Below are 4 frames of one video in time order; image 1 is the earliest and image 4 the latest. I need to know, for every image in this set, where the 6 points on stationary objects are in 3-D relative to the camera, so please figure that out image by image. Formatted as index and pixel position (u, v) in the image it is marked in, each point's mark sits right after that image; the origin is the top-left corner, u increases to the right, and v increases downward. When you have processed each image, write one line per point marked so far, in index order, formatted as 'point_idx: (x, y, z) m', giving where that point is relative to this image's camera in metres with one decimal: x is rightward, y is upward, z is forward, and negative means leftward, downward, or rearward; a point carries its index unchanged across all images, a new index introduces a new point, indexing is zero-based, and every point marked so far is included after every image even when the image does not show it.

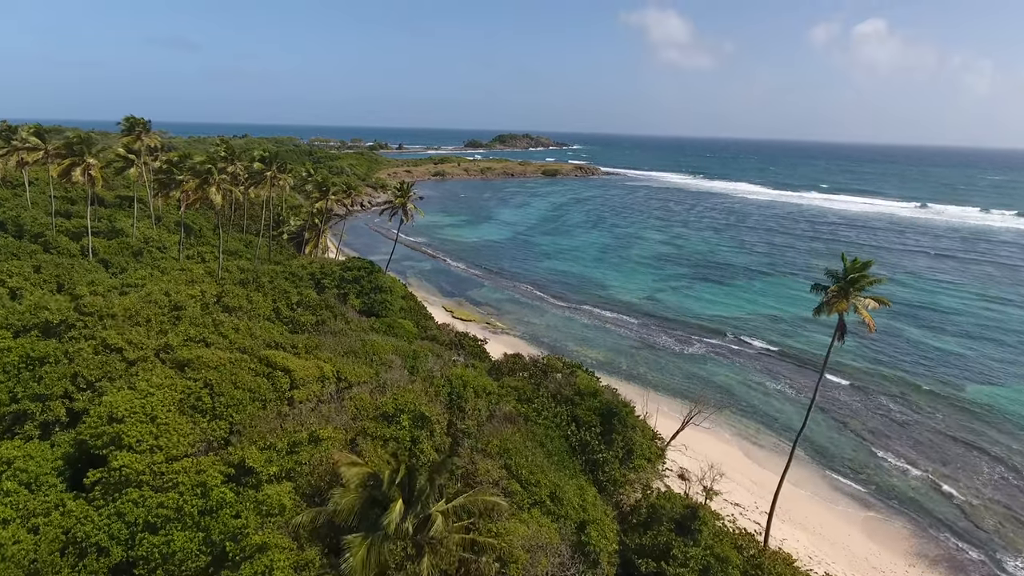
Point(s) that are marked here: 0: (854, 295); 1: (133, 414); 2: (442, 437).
0: (+11.1, -0.2, +17.2) m
1: (-11.2, -3.8, +15.5) m
2: (-2.5, -5.2, +18.5) m
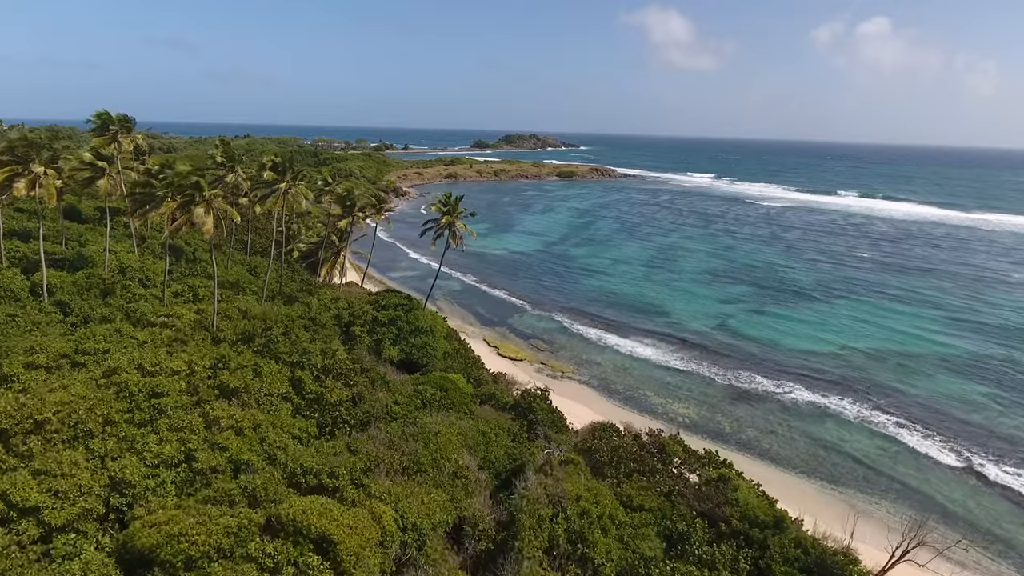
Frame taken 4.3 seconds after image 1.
0: (+15.6, -2.7, +8.7) m
1: (-6.8, -6.3, +7.1) m
2: (+2.0, -7.7, +10.1) m
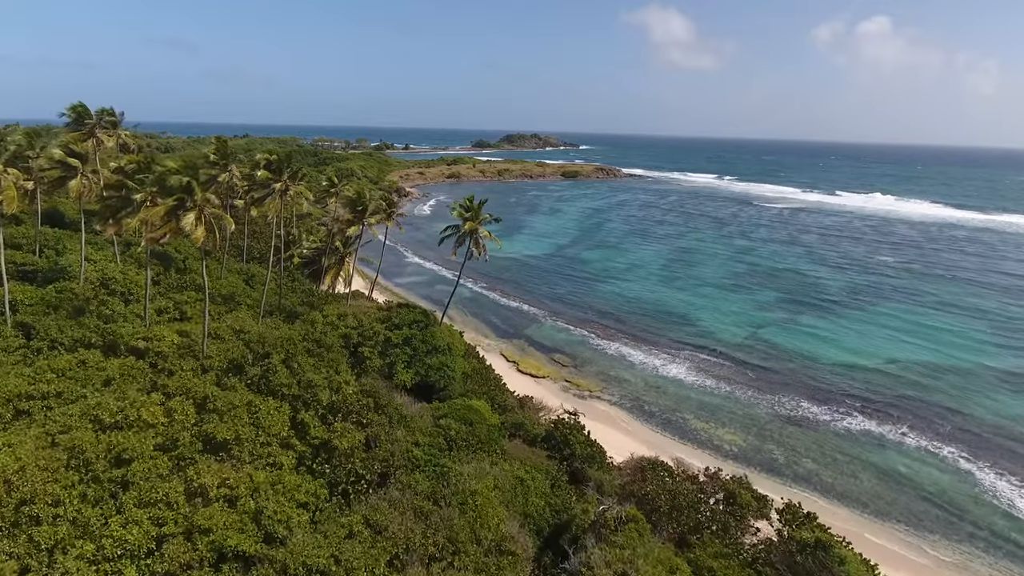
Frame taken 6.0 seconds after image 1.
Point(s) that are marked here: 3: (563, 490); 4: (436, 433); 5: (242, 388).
0: (+17.1, -3.4, +5.3) m
1: (-5.3, -7.0, +3.7) m
2: (+3.5, -8.4, +6.6) m
3: (+1.9, -7.4, +19.4) m
4: (-2.9, -5.4, +19.7) m
5: (-9.3, -3.4, +18.3) m
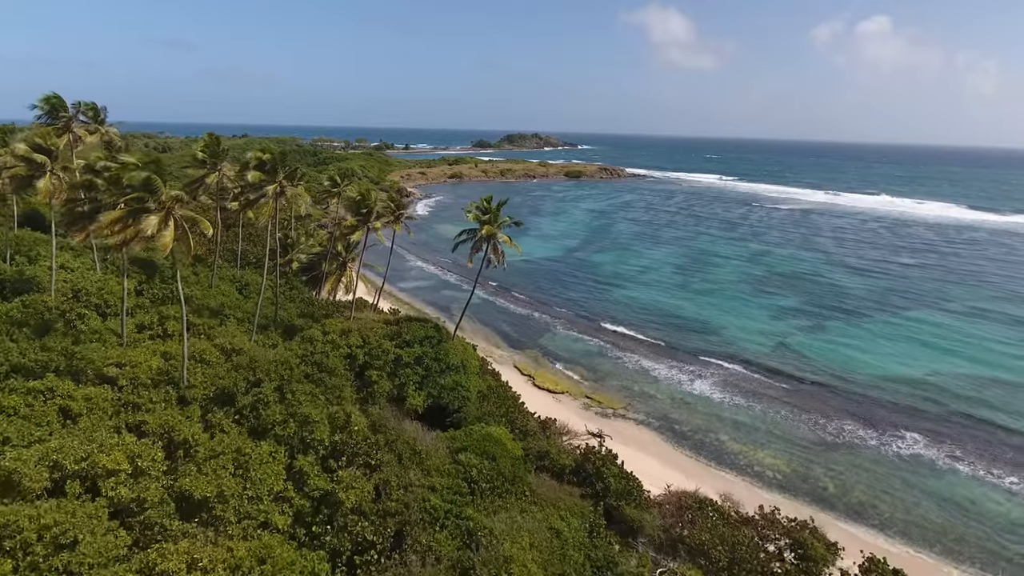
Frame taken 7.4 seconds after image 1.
0: (+18.2, -4.0, +2.5) m
1: (-4.2, -7.6, +0.9) m
2: (+4.5, -9.0, +3.8) m
3: (+2.9, -7.9, +16.7) m
4: (-1.8, -6.0, +17.0) m
5: (-8.3, -3.9, +15.5) m
